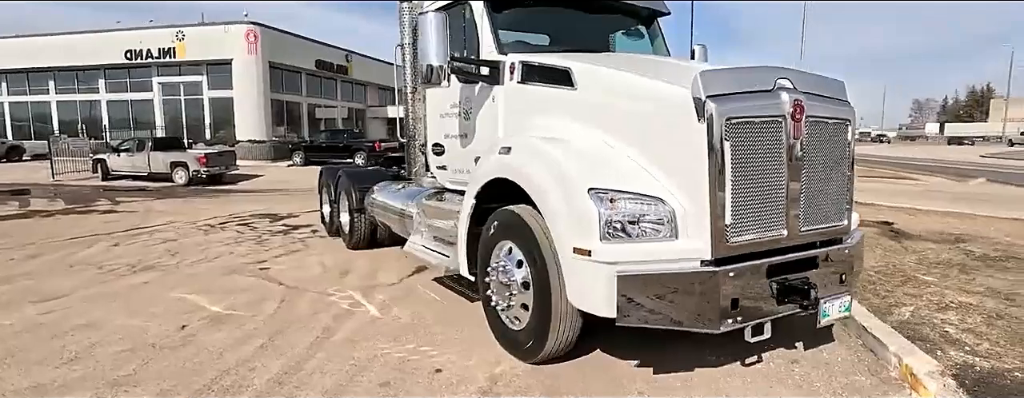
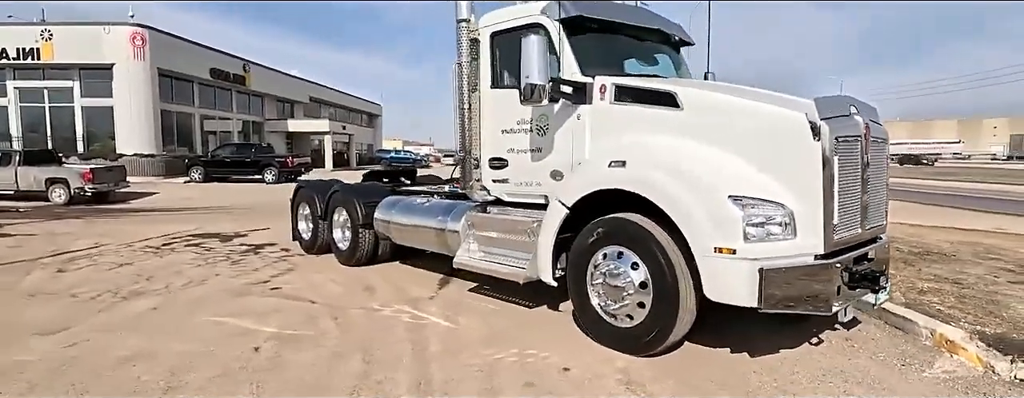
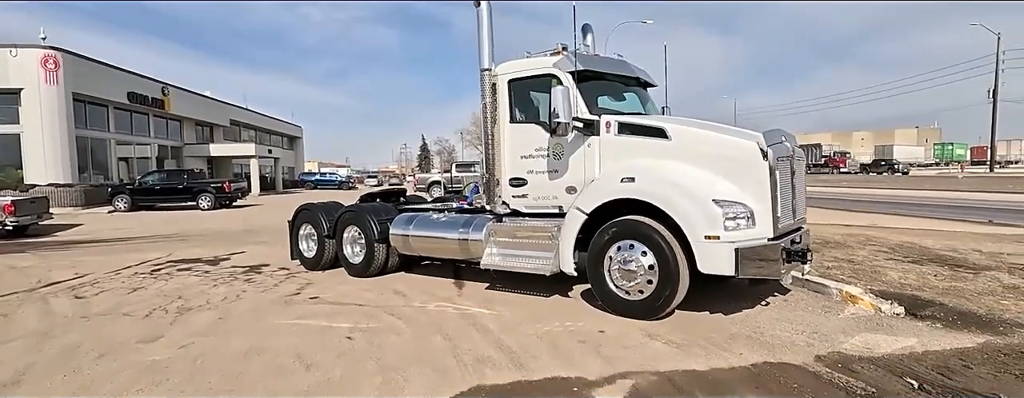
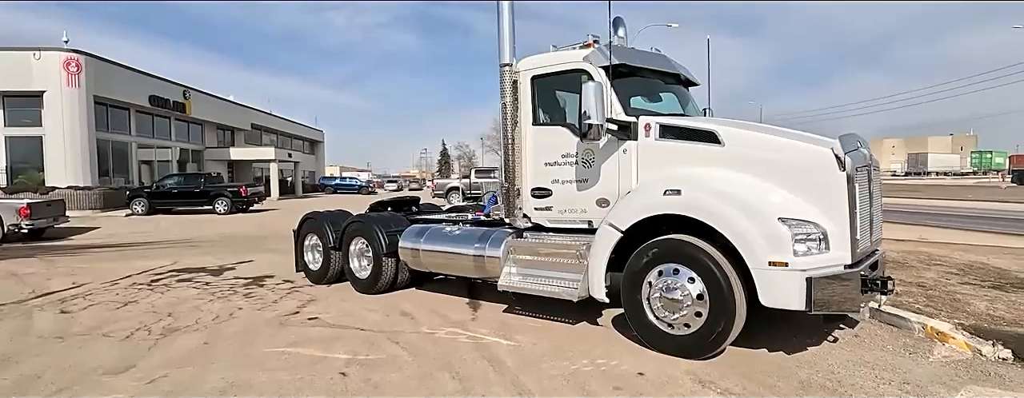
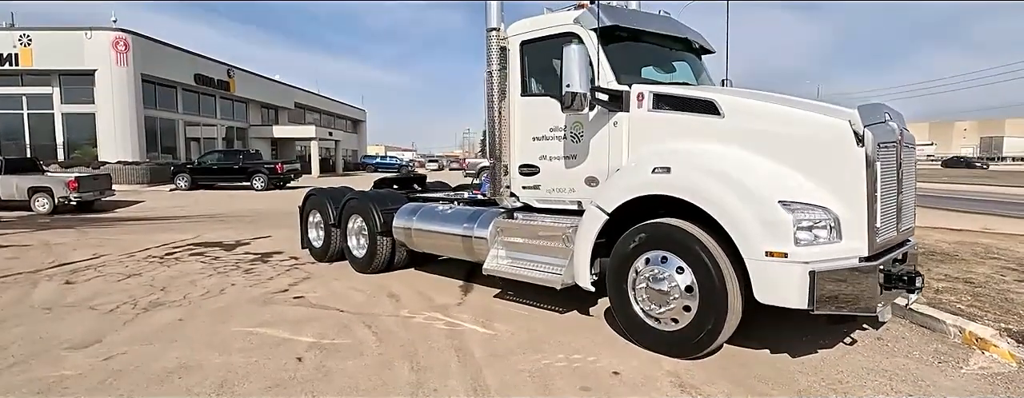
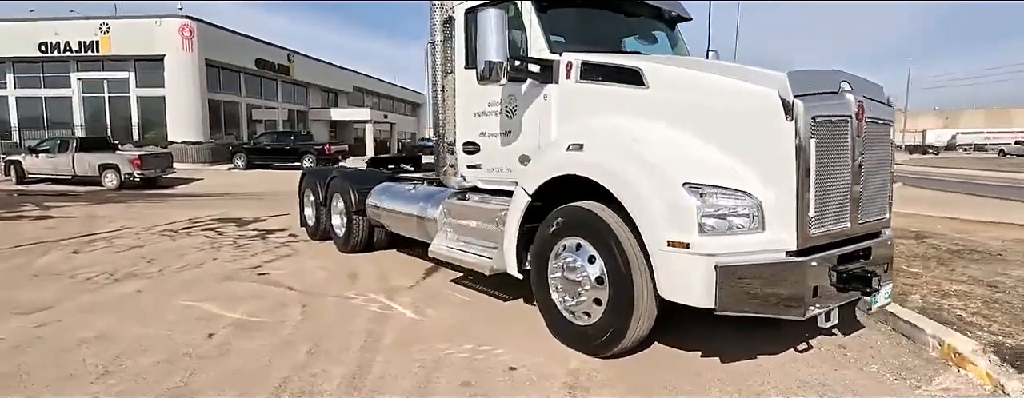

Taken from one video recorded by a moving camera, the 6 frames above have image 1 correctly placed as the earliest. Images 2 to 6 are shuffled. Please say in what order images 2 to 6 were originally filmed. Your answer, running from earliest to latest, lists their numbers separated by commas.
6, 2, 5, 4, 3
